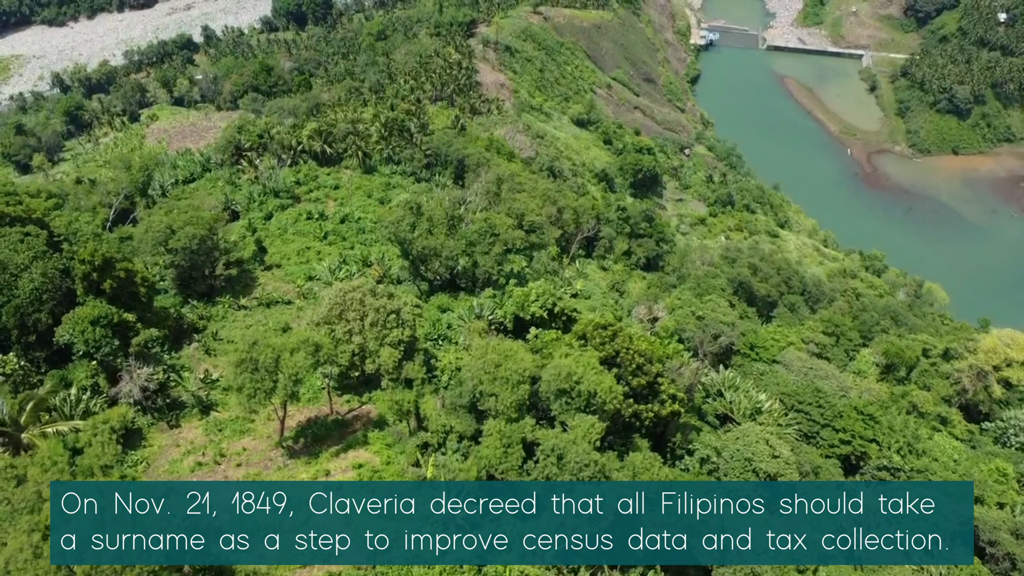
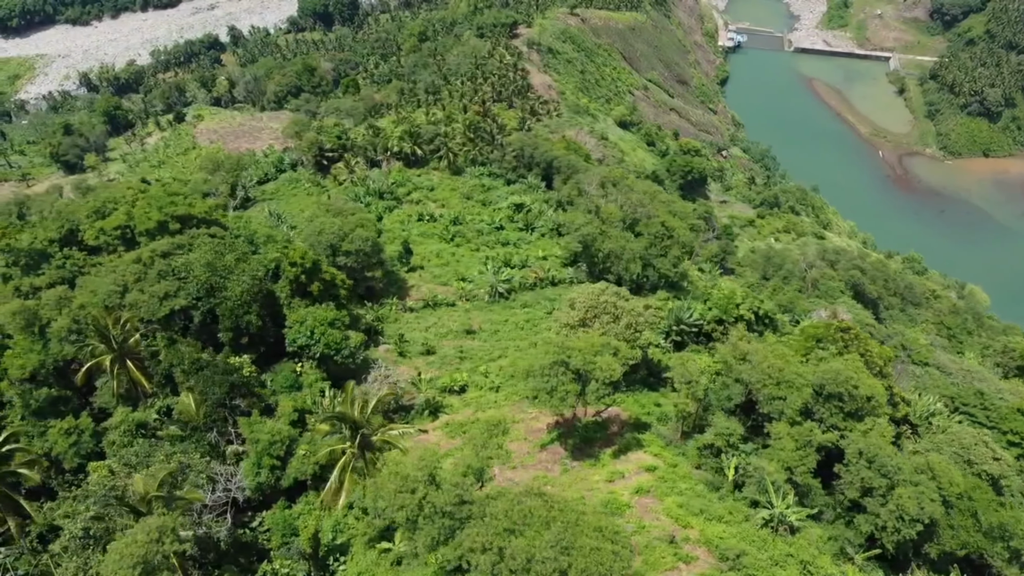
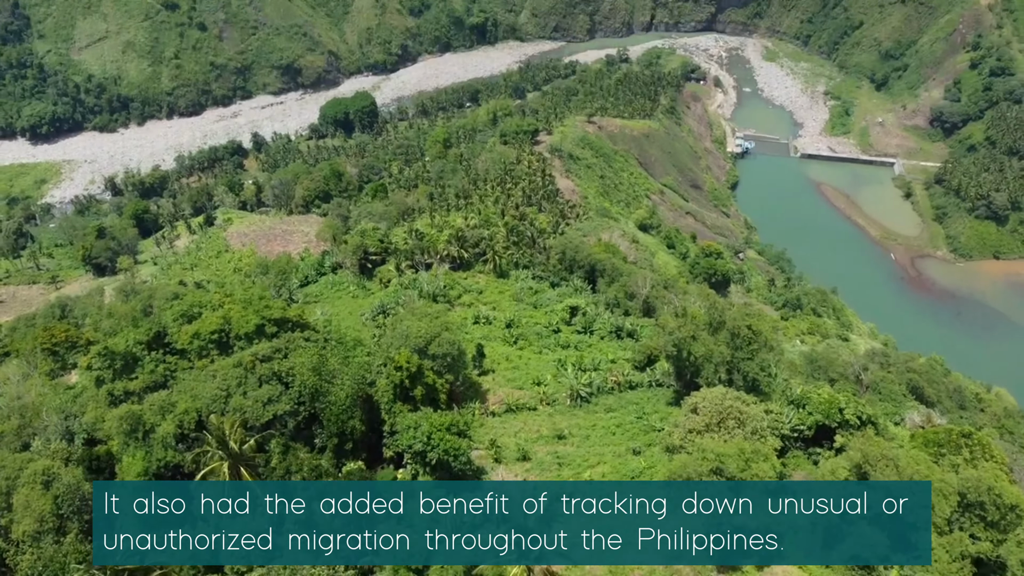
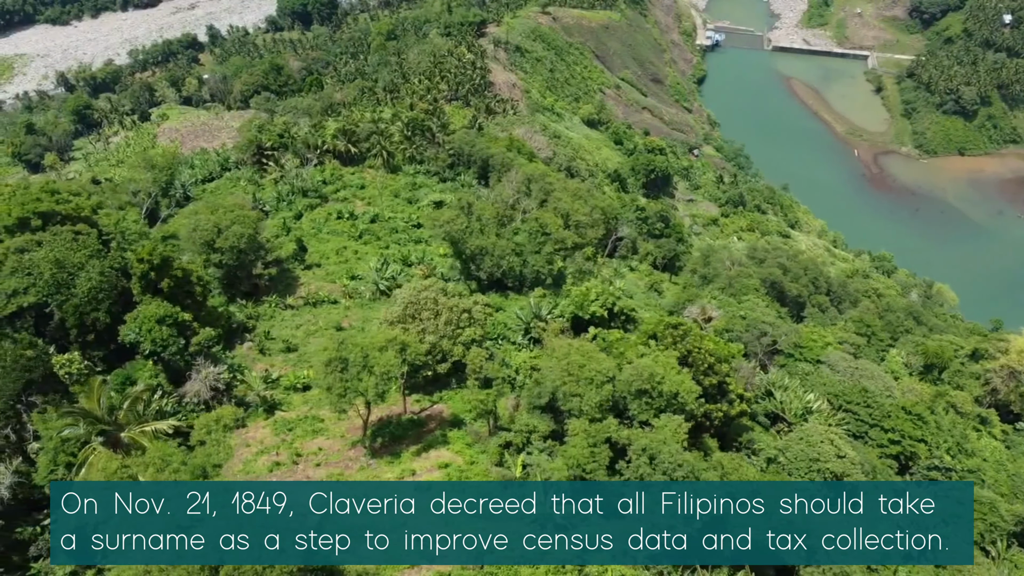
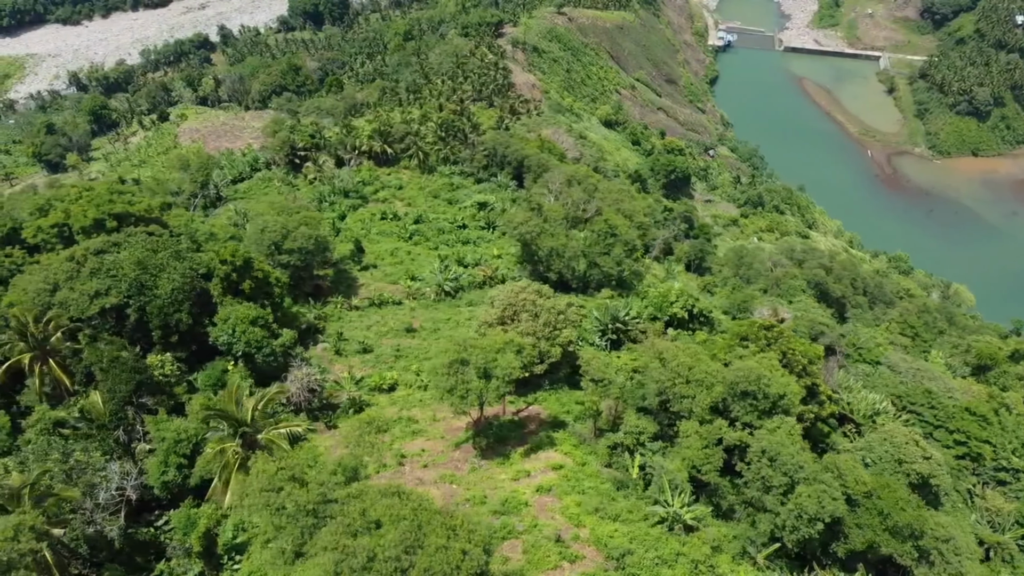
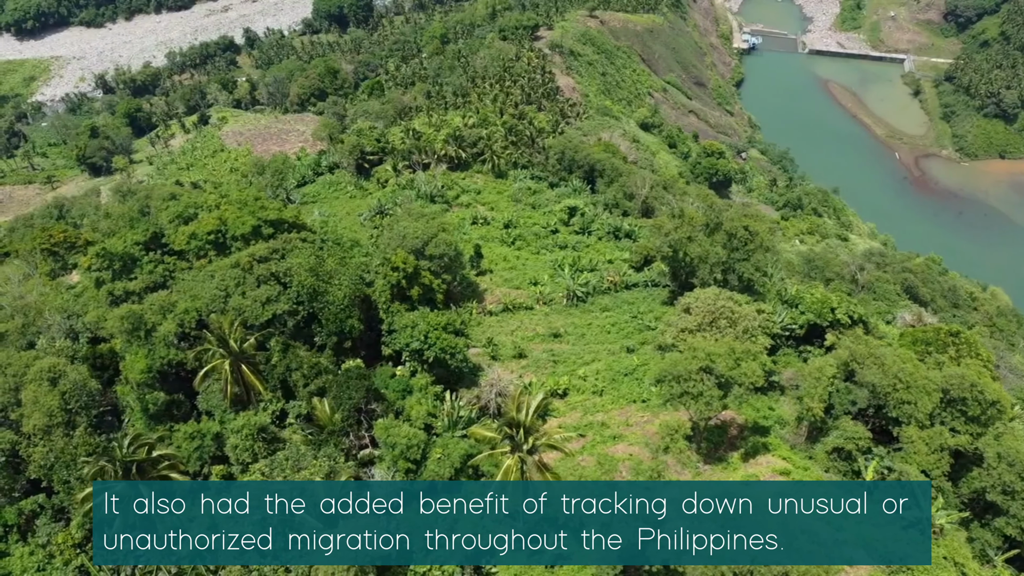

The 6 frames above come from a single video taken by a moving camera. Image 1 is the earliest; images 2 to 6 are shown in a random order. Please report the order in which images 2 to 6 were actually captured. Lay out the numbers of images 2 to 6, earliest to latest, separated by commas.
4, 5, 2, 6, 3
